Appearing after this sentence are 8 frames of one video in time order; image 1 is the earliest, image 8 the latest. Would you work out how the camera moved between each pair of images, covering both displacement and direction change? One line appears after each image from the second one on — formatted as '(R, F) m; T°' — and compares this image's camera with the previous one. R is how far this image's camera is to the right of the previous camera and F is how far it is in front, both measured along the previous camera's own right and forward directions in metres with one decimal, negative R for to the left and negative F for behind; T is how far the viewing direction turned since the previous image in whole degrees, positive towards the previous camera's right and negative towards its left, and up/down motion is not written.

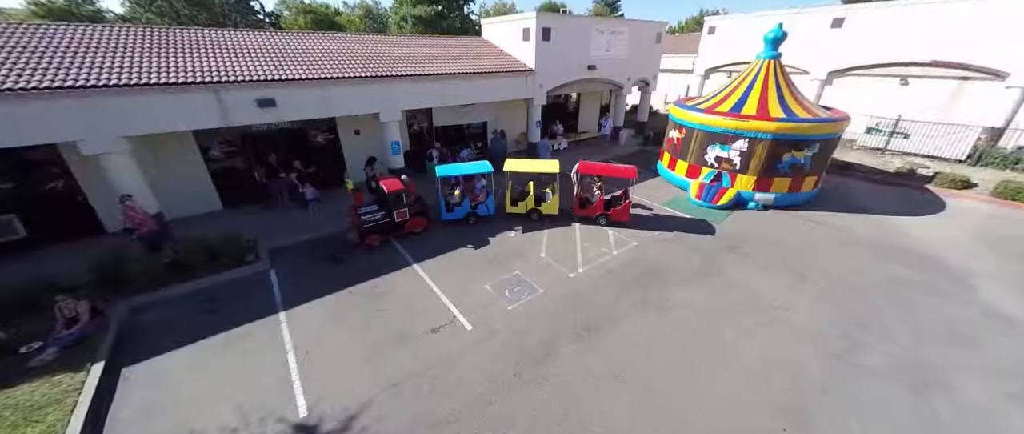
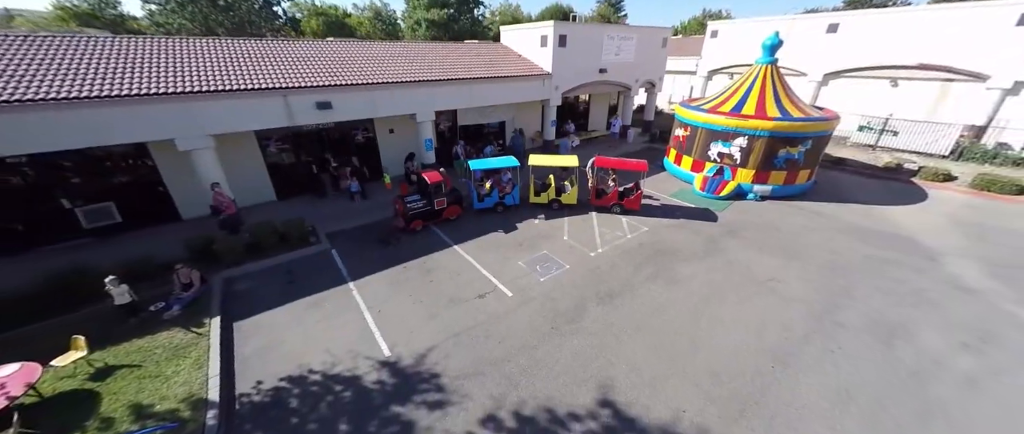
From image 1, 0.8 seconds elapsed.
(-0.8, -1.3) m; 0°
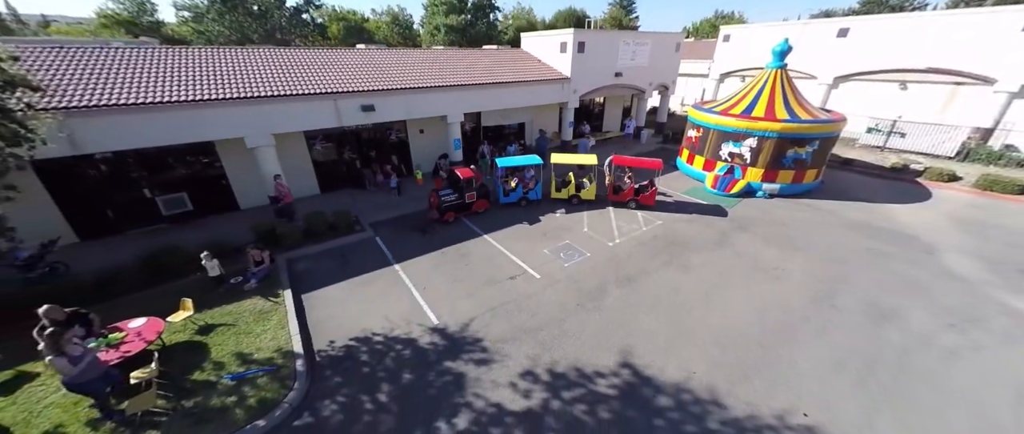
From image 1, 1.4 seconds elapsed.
(-0.6, -1.0) m; -2°
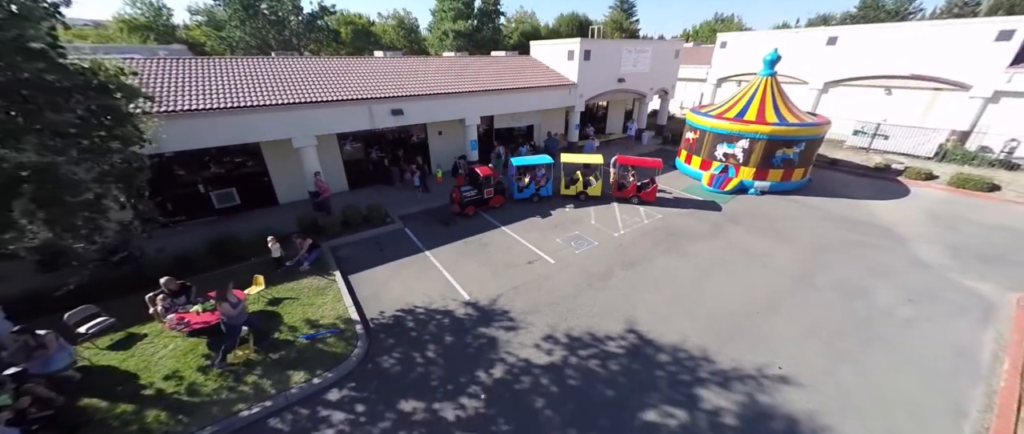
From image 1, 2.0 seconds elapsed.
(-0.6, -1.3) m; 0°
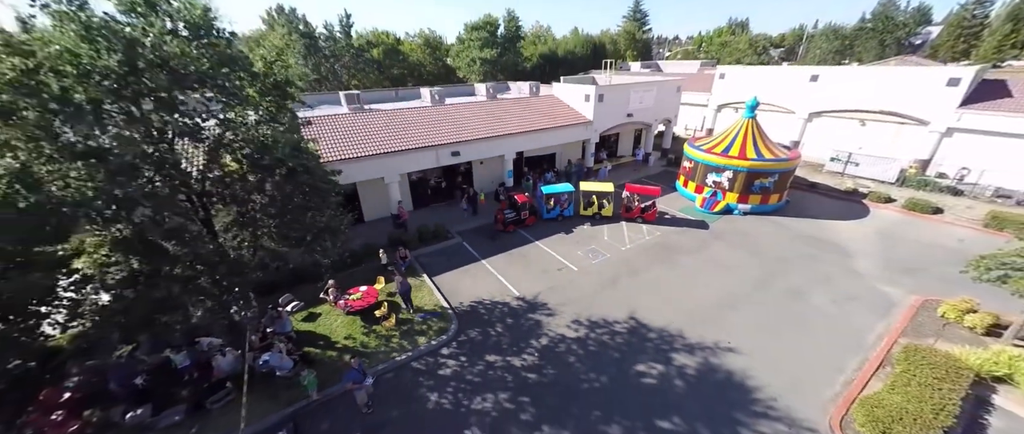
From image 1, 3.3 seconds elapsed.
(-1.0, -4.0) m; -2°
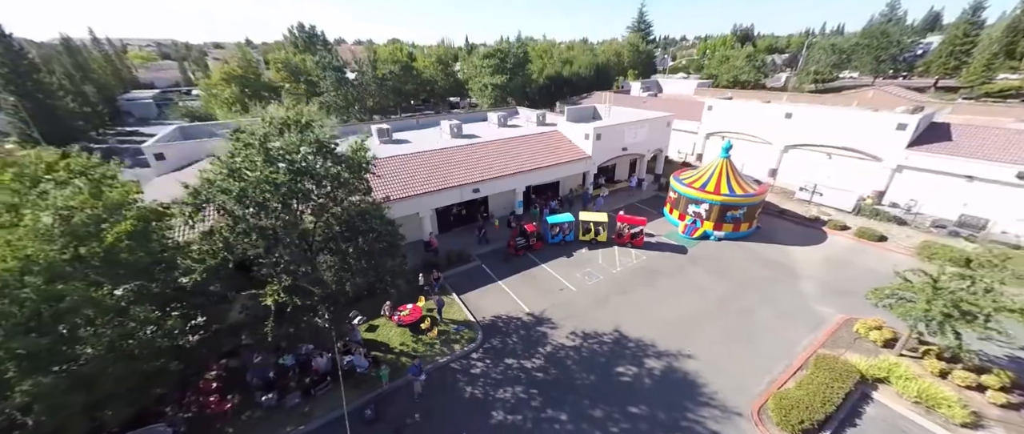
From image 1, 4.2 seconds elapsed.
(-0.3, -3.6) m; -1°
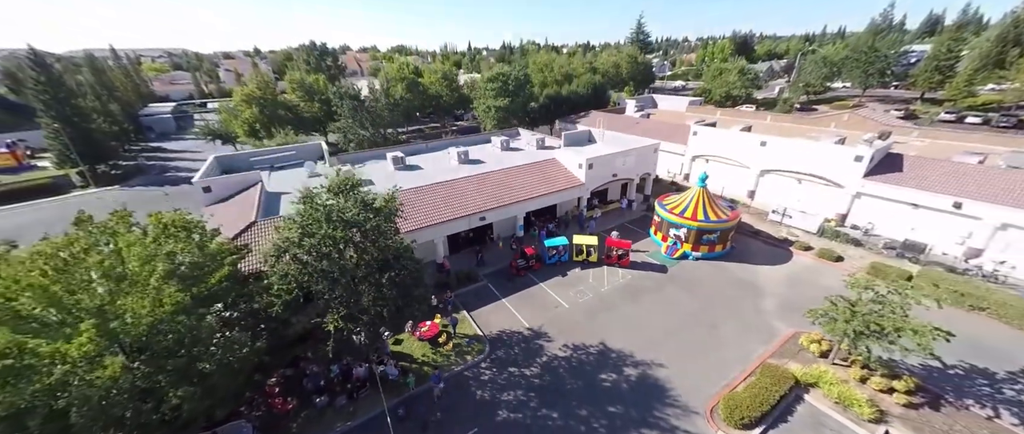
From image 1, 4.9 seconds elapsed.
(+0.1, -3.1) m; -1°
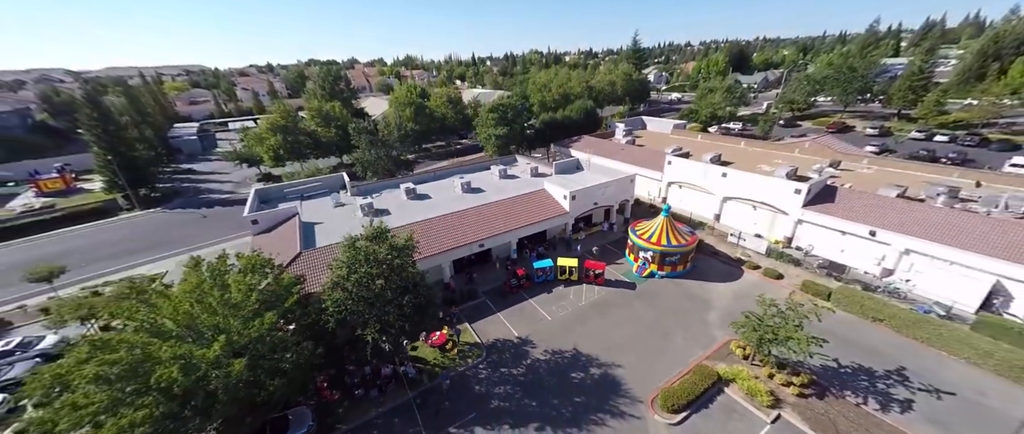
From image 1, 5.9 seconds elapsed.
(+1.1, -5.0) m; -1°
